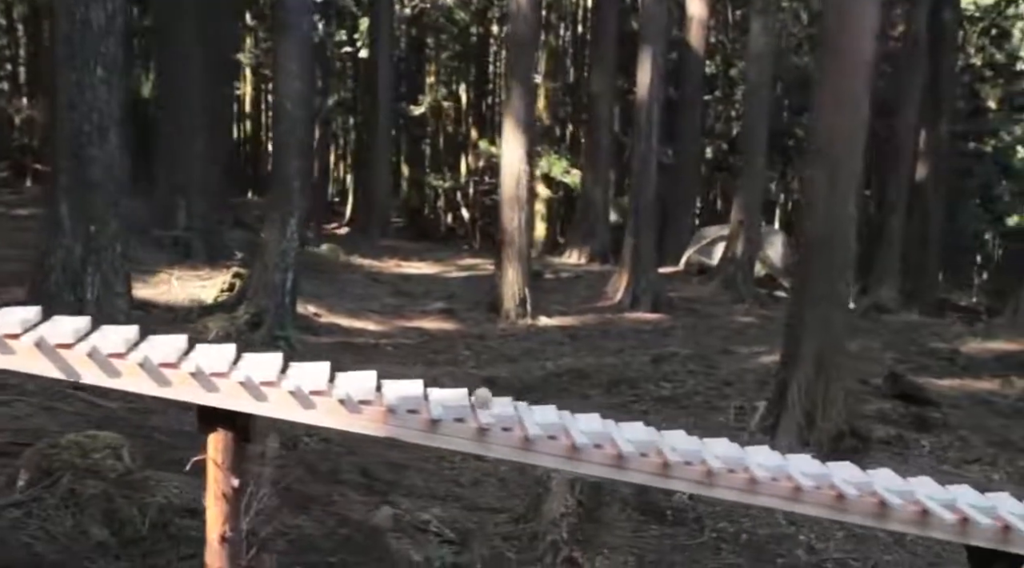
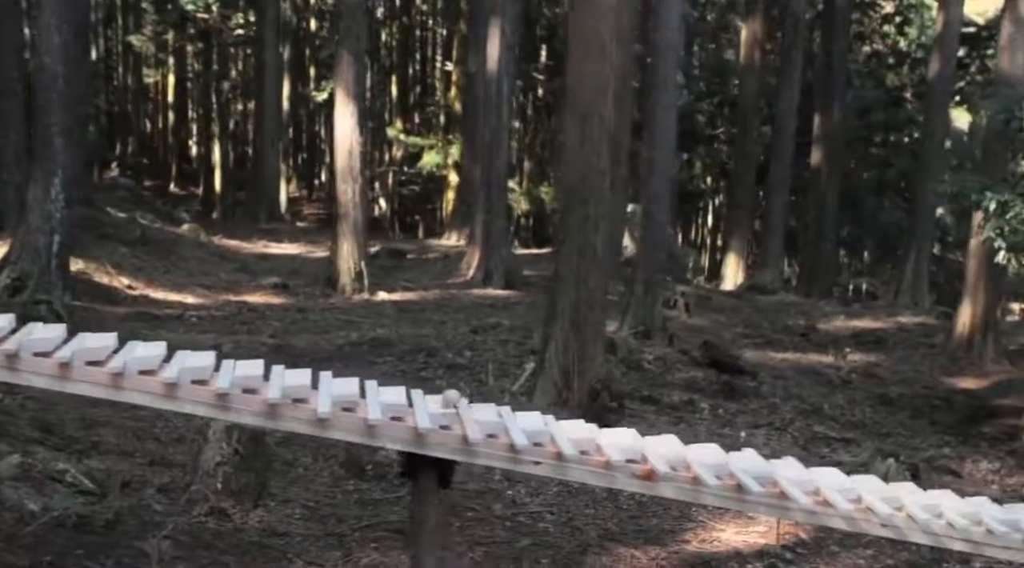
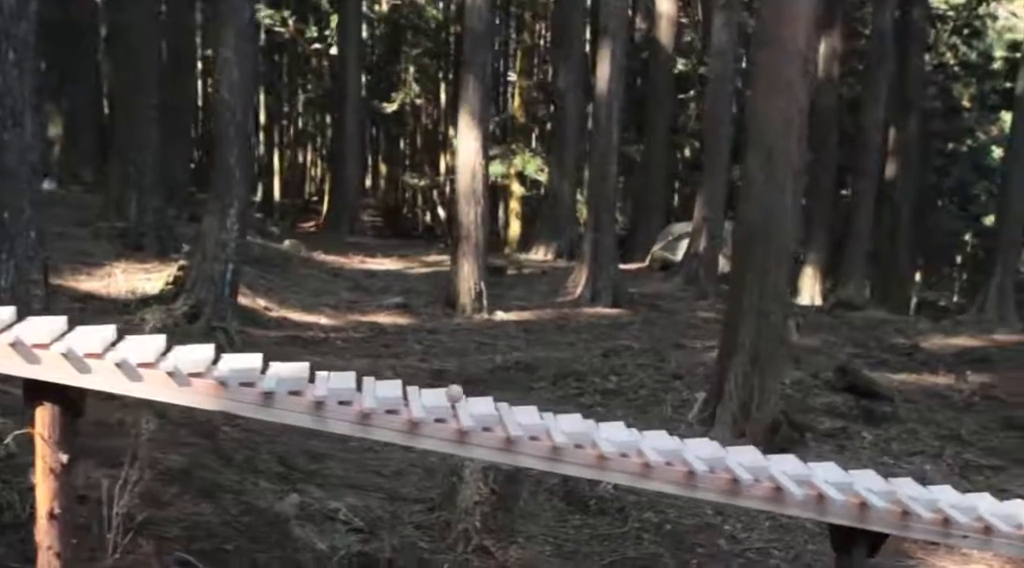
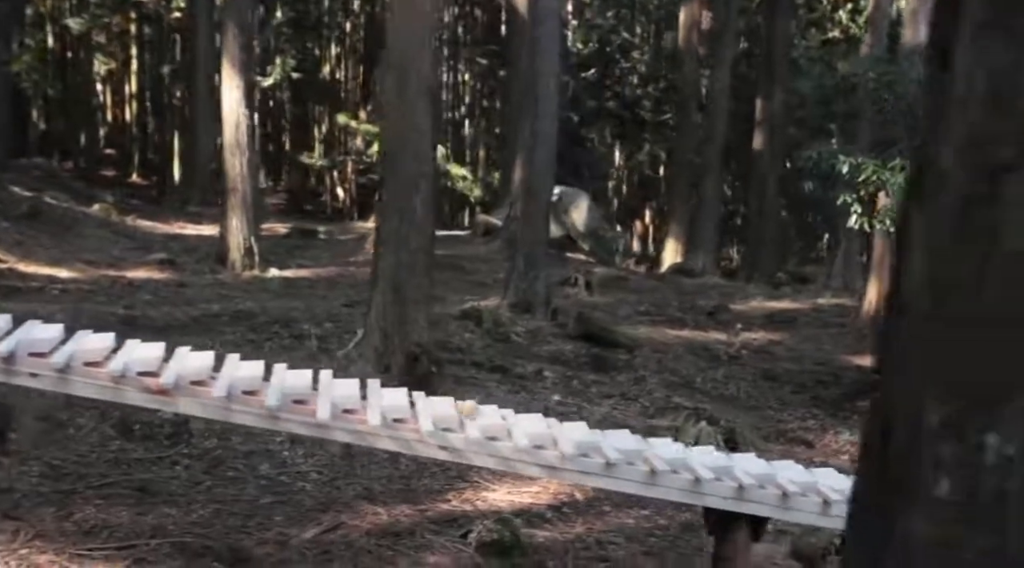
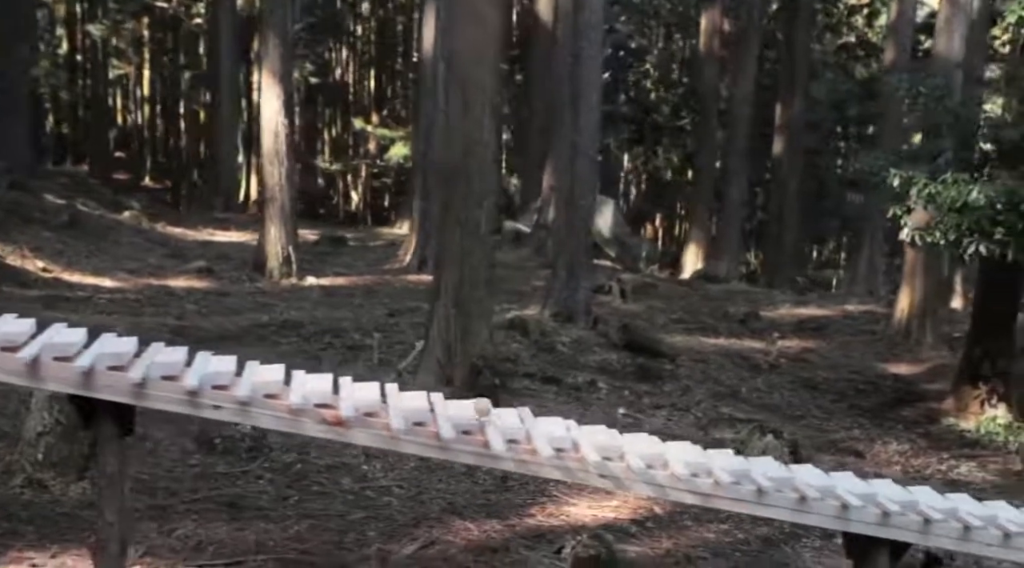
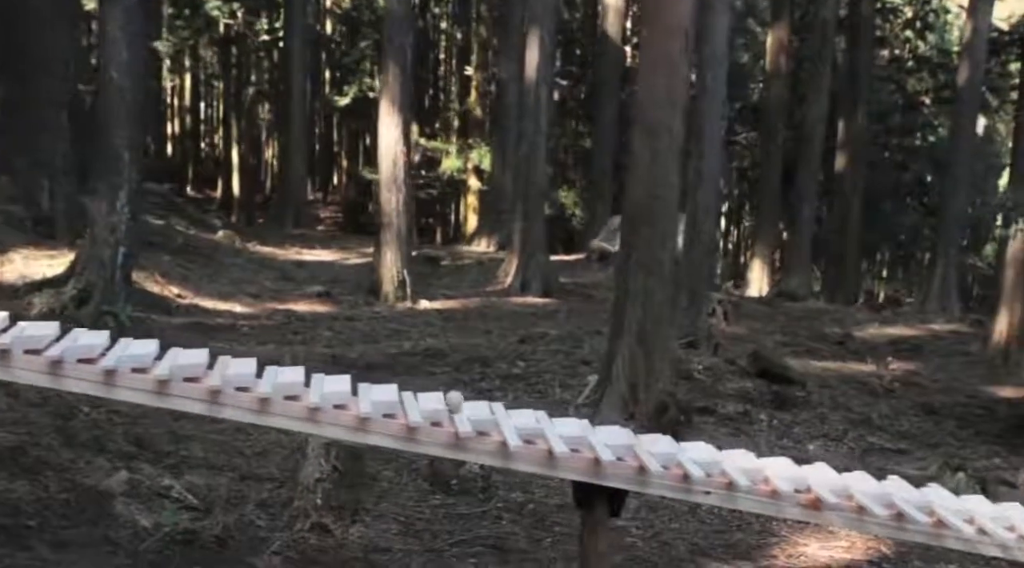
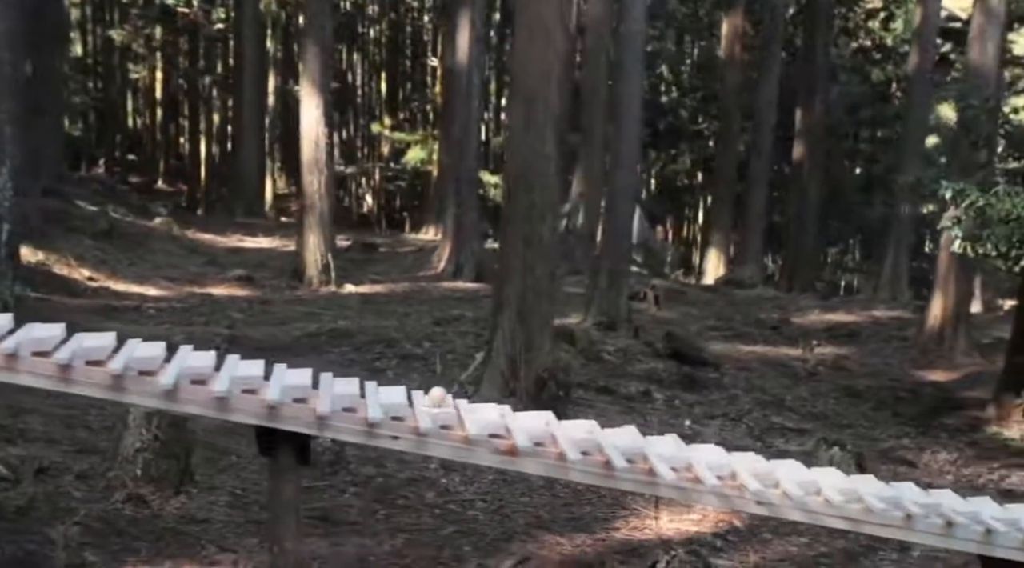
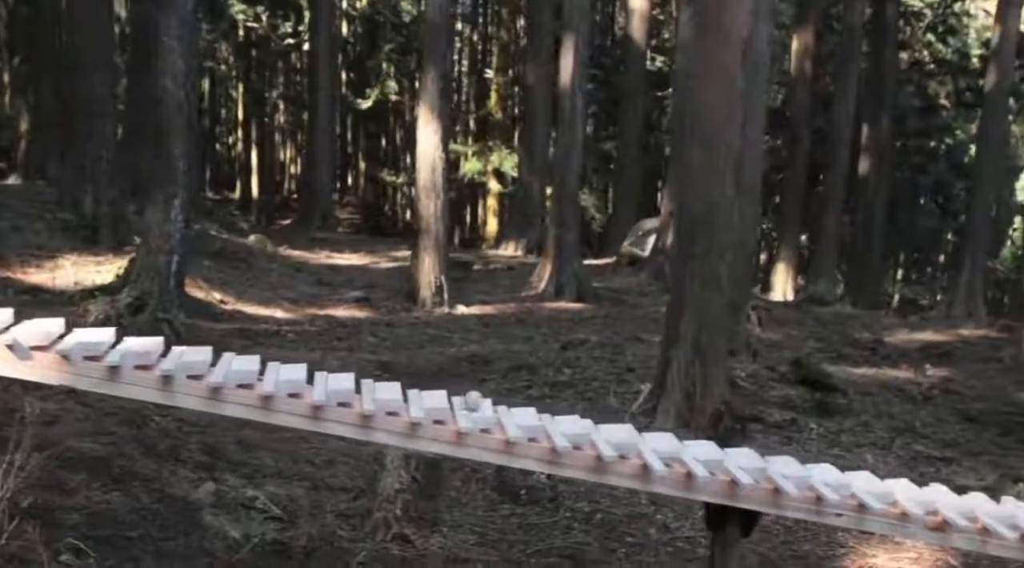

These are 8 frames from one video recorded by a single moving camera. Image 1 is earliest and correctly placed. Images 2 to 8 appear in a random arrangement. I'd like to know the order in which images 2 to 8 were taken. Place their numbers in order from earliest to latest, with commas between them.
3, 8, 6, 2, 7, 5, 4
